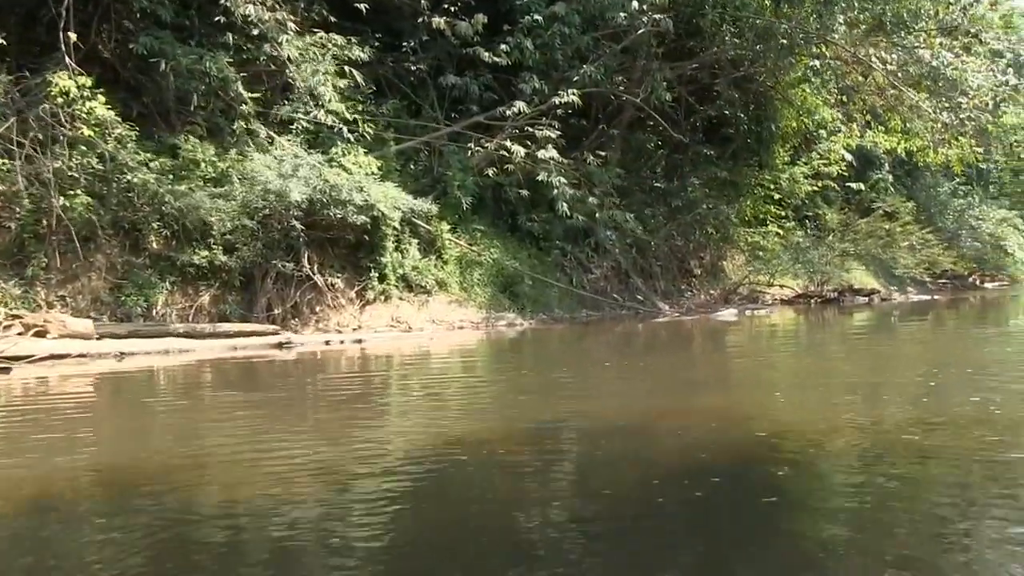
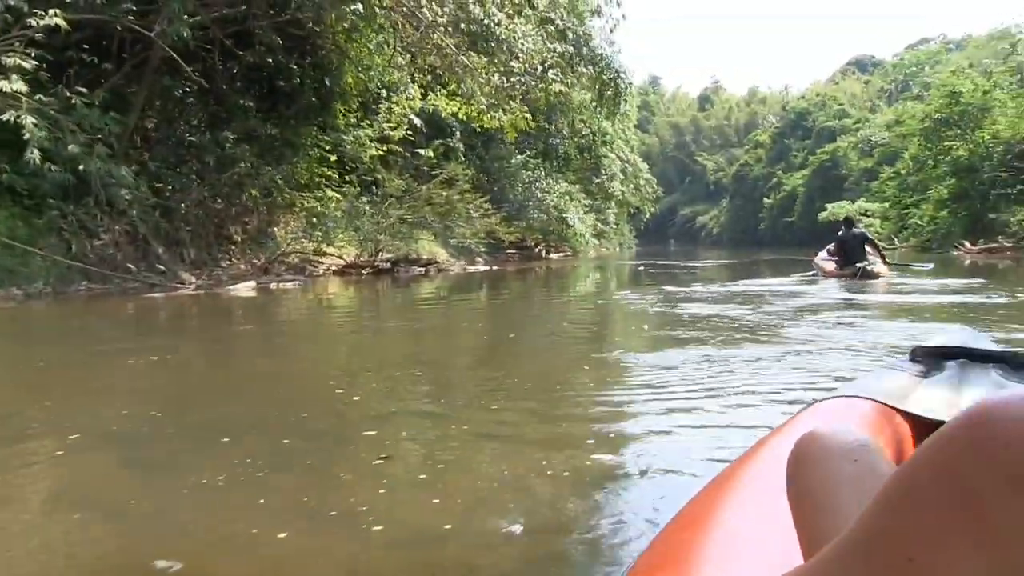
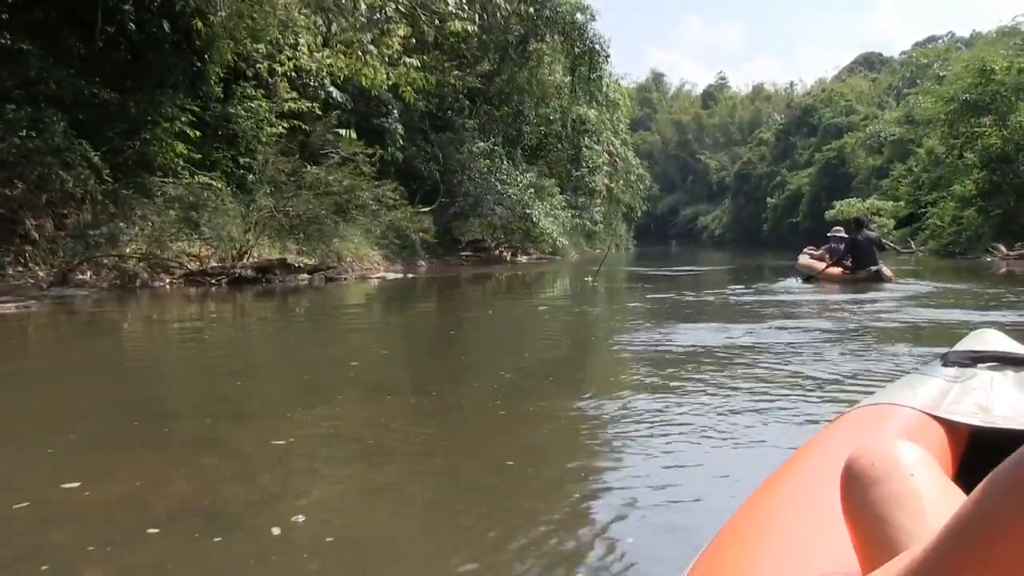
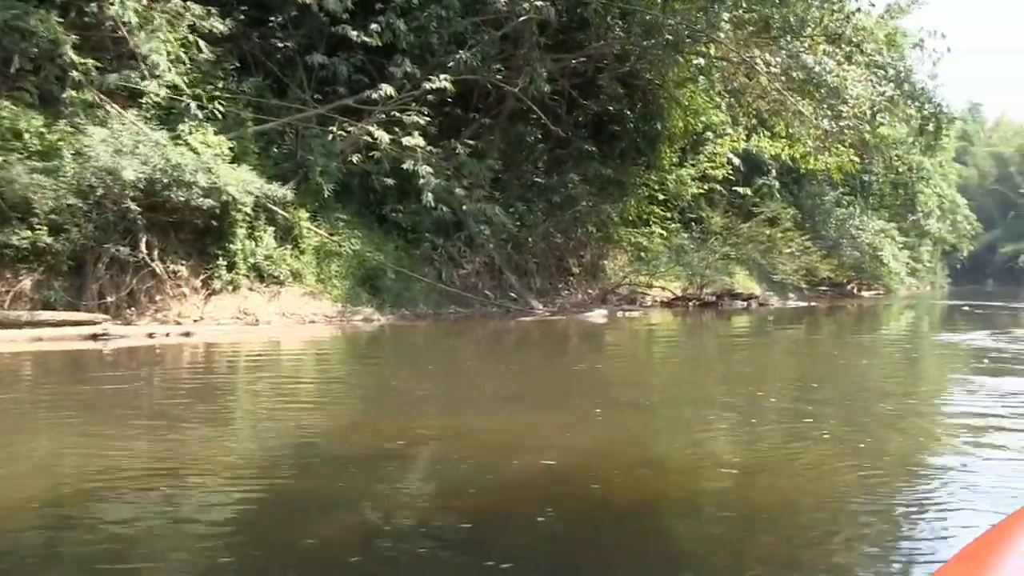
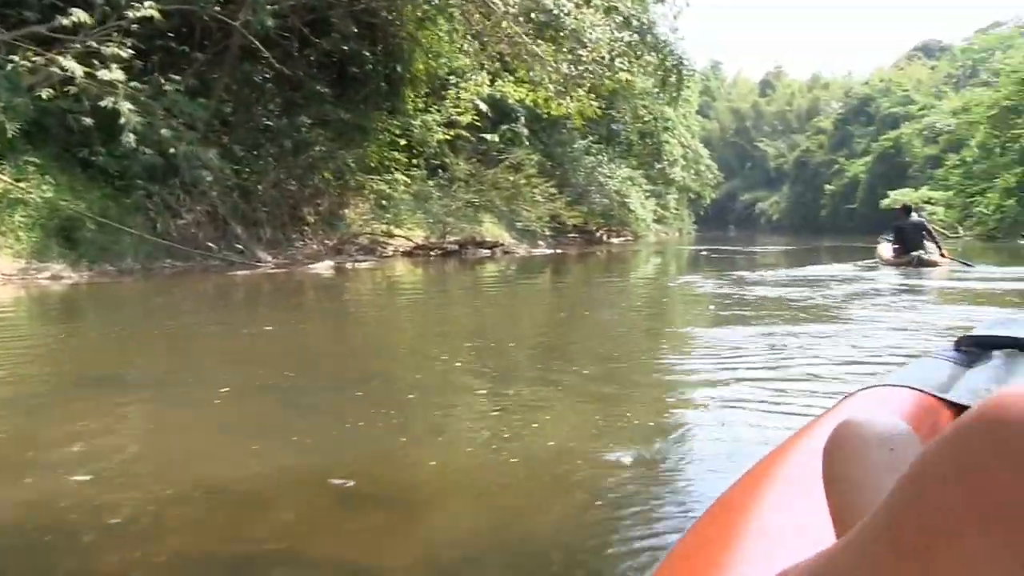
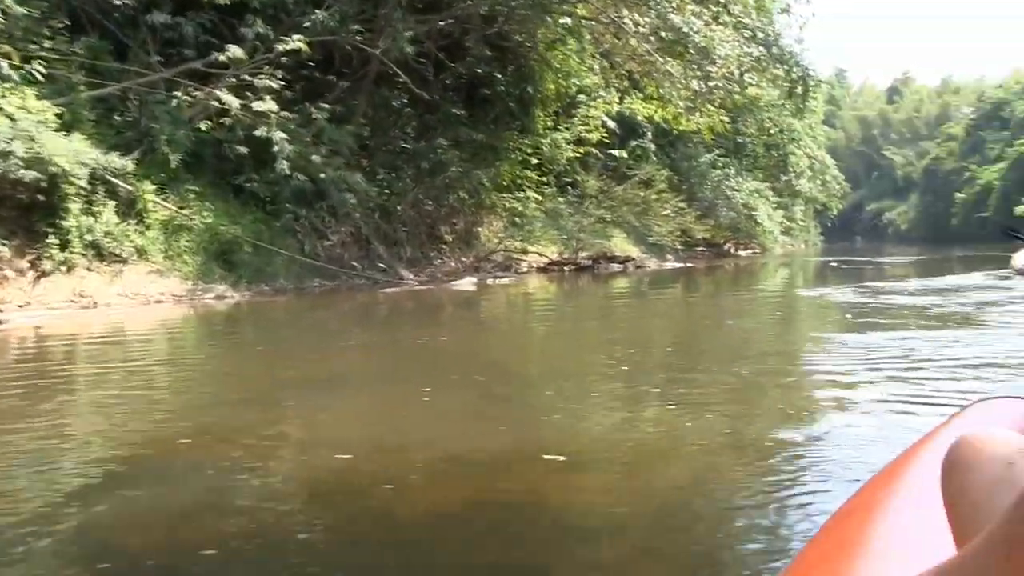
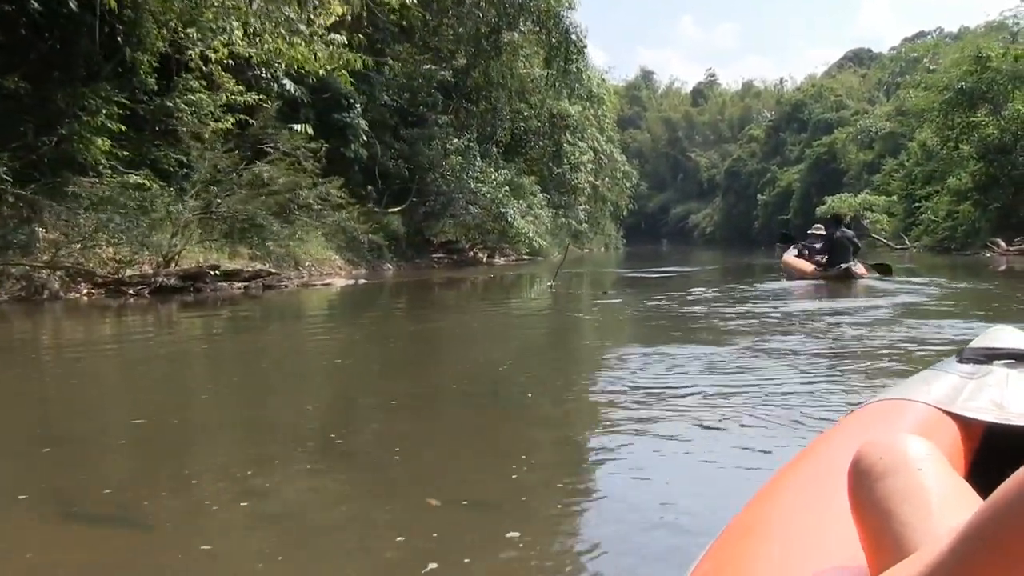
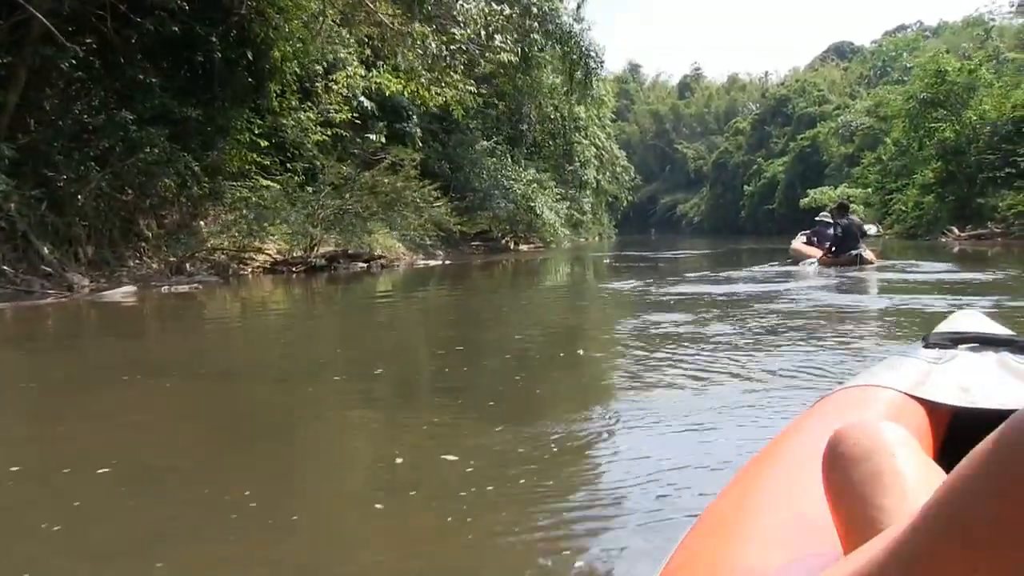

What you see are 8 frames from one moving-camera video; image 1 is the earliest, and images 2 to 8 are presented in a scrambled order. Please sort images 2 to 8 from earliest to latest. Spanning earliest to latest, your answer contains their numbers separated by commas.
4, 6, 5, 2, 8, 3, 7
